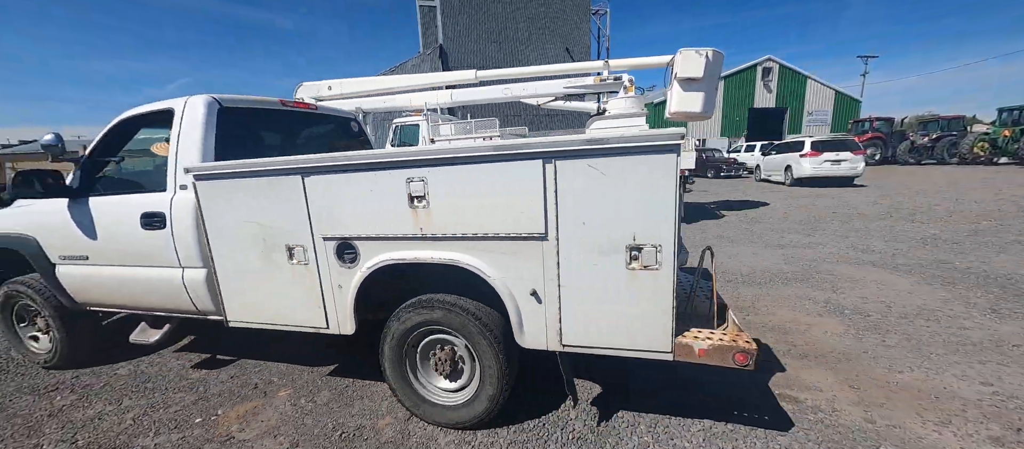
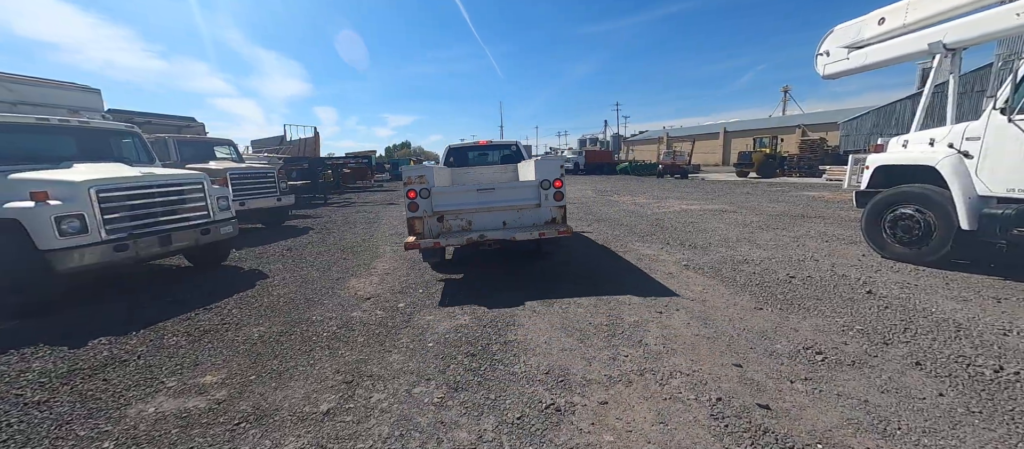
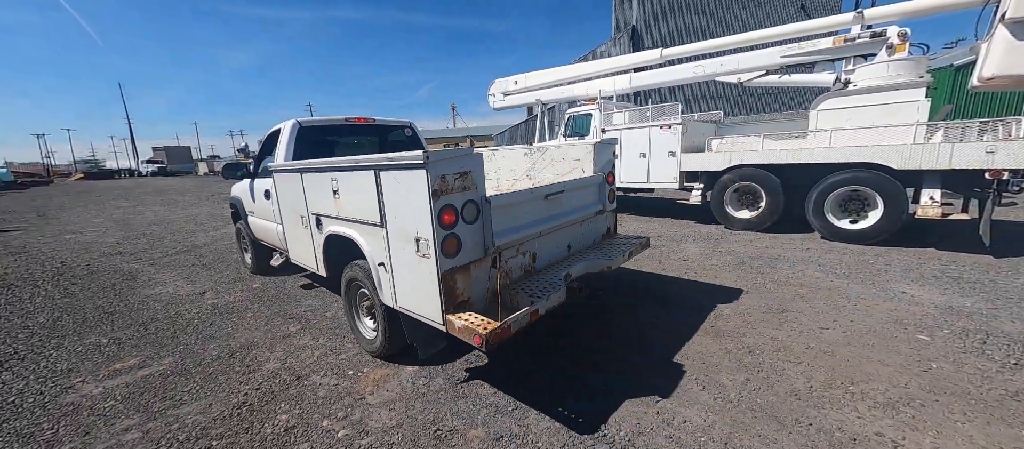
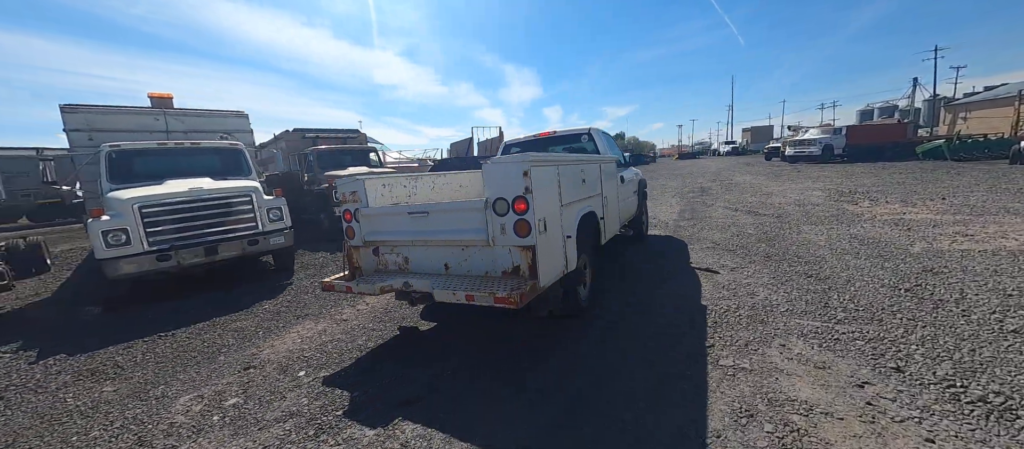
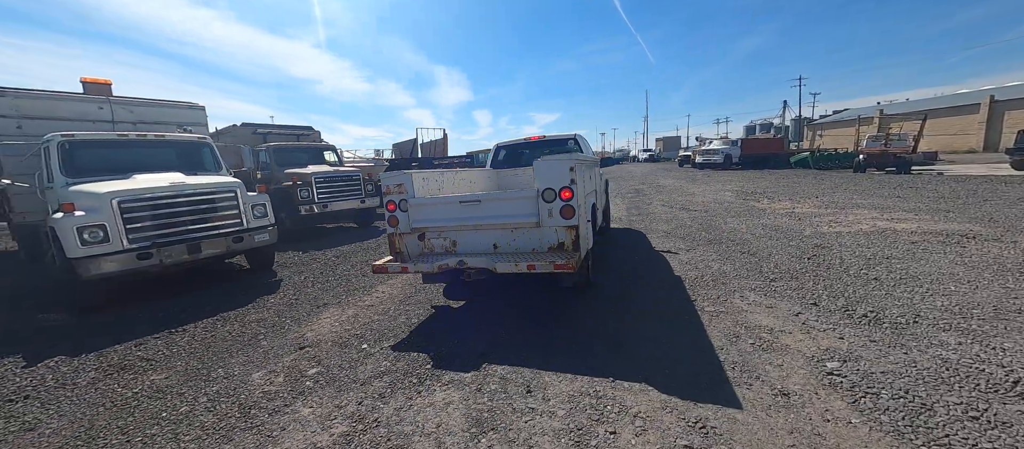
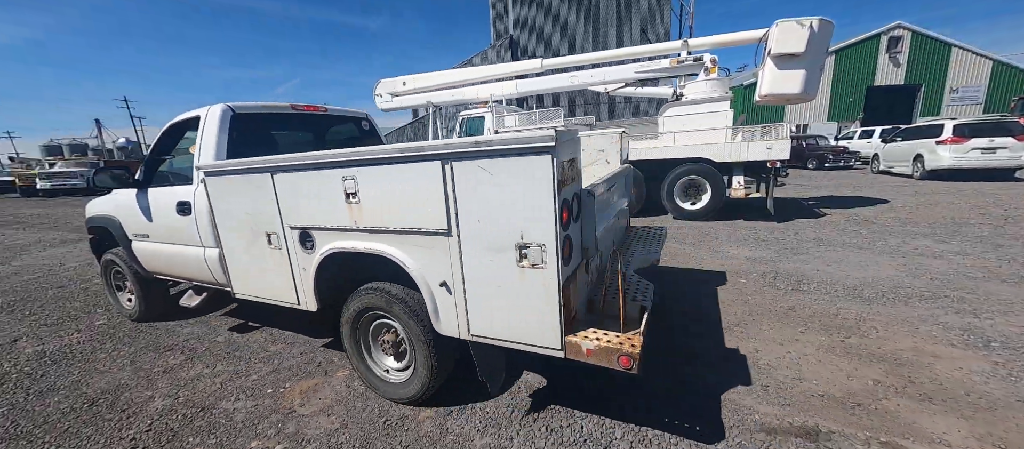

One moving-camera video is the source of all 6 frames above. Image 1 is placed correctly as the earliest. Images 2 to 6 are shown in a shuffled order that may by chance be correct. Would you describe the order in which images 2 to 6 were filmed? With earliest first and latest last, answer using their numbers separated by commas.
6, 3, 2, 5, 4
